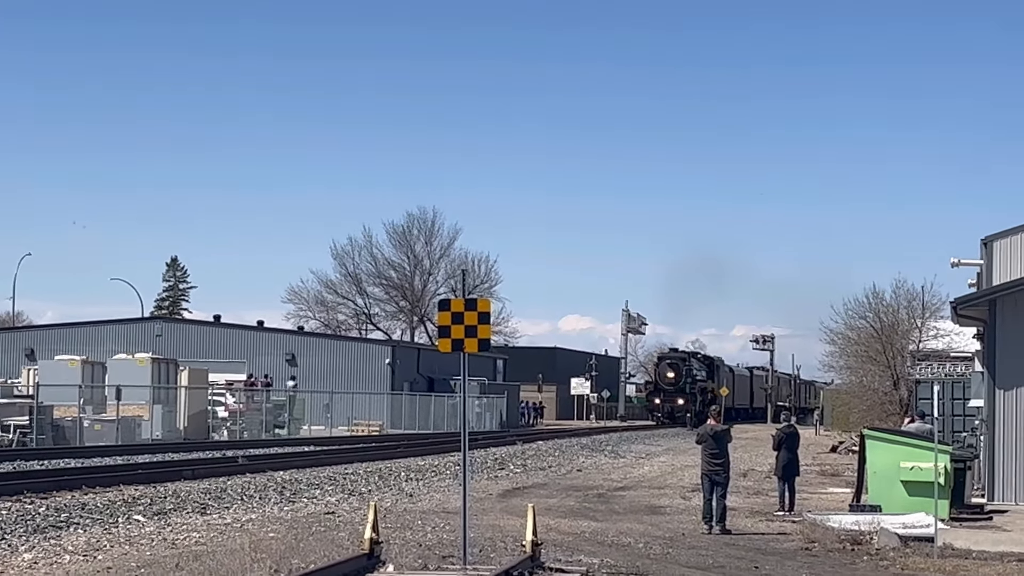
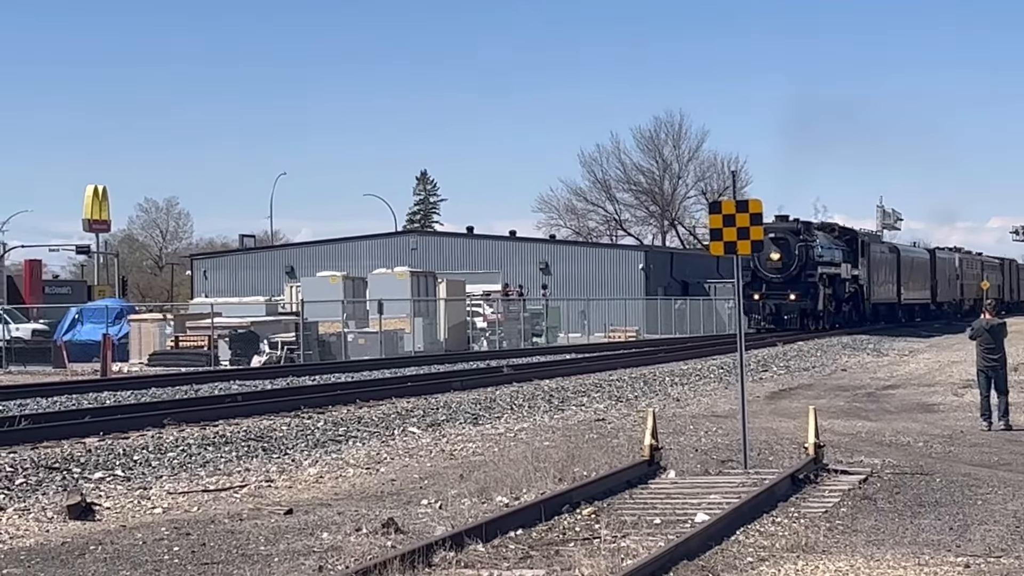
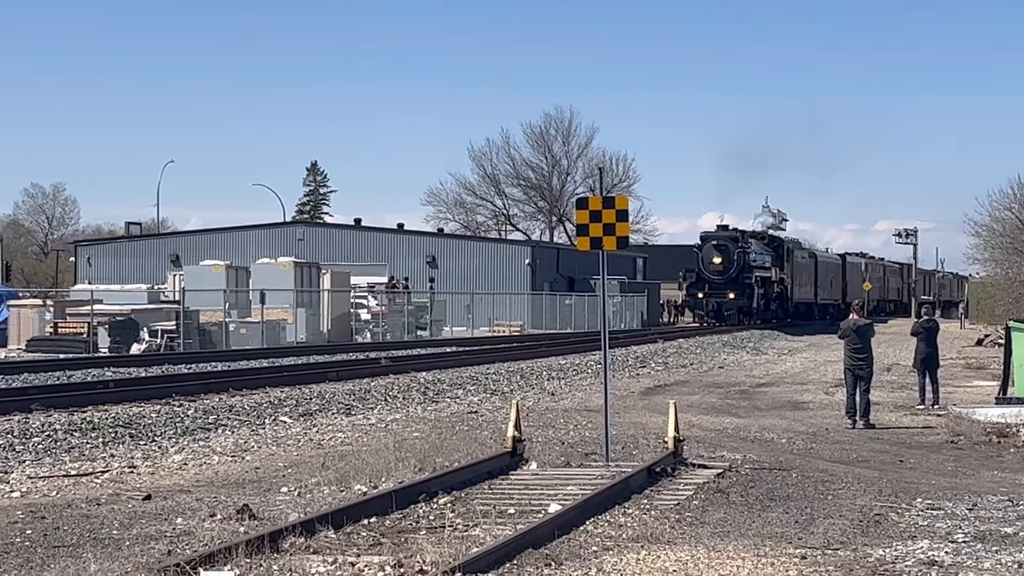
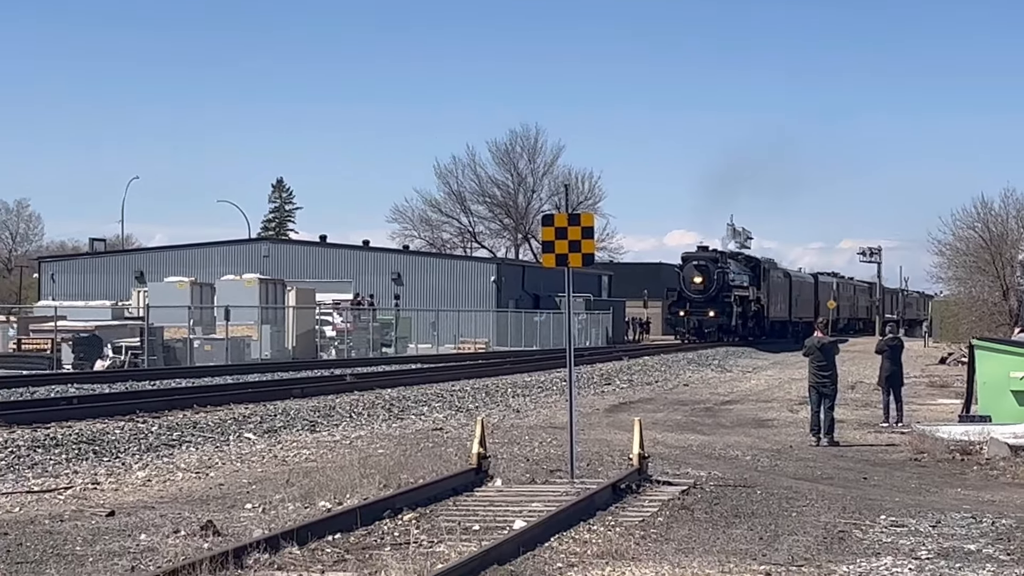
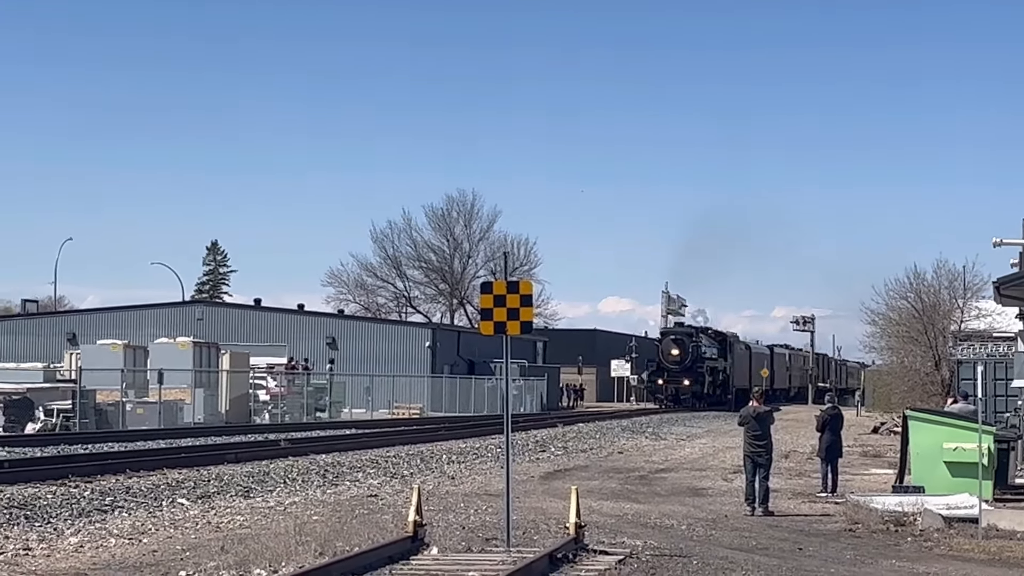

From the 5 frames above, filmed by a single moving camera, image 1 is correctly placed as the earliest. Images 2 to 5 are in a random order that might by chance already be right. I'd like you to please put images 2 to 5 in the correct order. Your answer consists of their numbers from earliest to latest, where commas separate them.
5, 4, 3, 2
